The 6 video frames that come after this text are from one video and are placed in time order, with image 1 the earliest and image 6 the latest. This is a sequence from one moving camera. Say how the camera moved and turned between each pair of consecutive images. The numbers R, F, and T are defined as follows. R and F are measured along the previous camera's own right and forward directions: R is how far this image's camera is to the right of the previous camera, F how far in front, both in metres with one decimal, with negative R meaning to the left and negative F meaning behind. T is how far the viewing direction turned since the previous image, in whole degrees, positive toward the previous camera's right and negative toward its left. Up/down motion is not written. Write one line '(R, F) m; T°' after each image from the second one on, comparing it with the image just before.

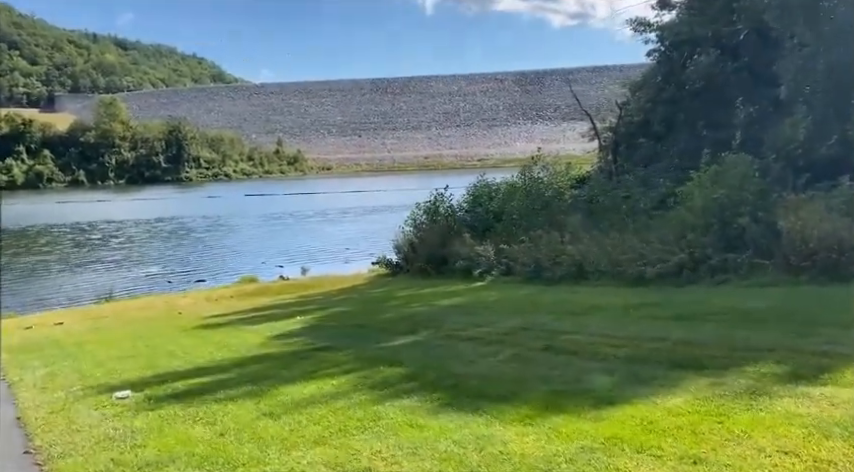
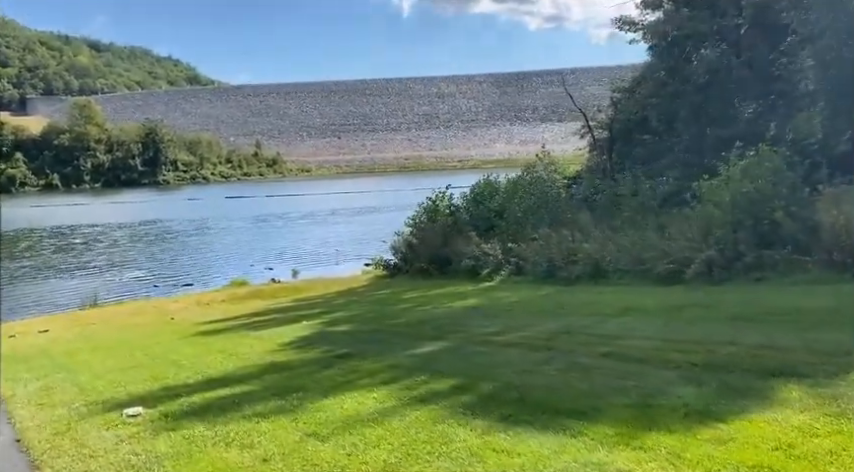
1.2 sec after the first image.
(-0.5, +0.6) m; +2°
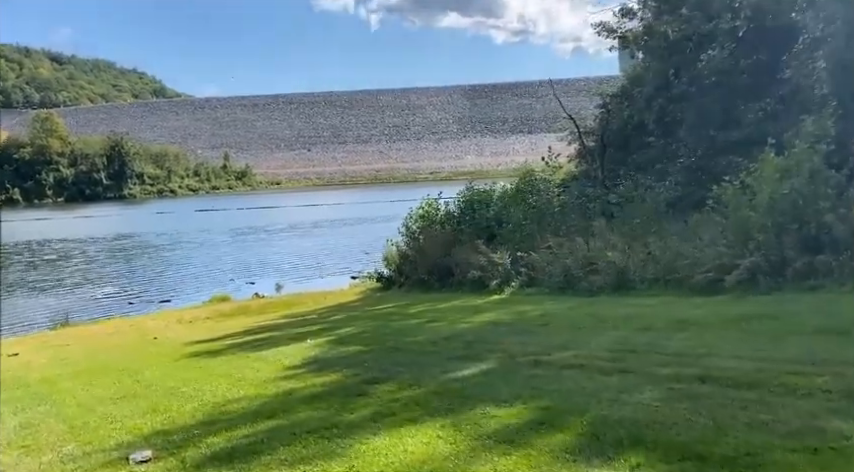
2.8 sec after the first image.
(-0.6, +0.8) m; +2°
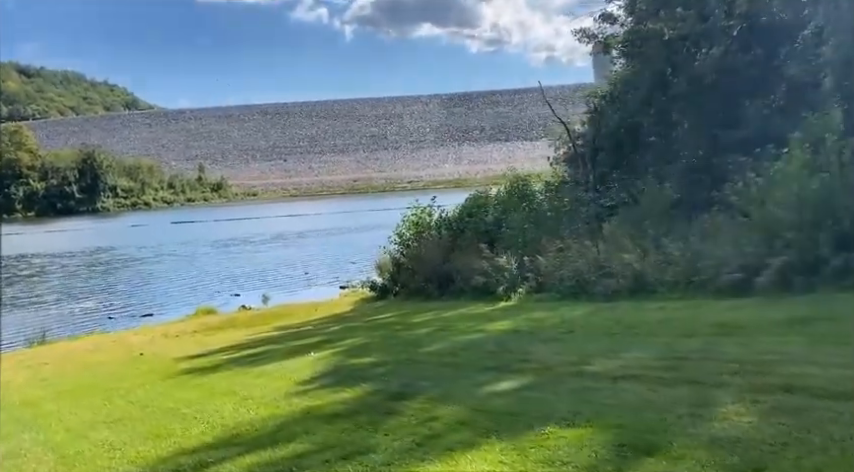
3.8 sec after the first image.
(-0.4, +0.6) m; +2°
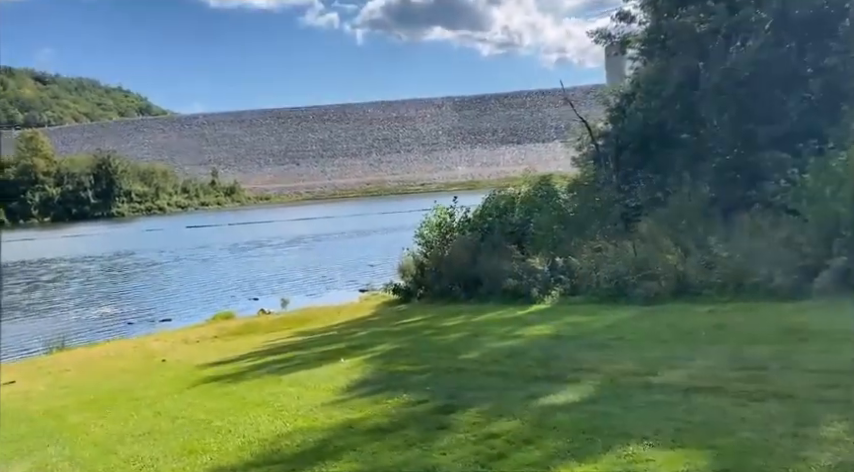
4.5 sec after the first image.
(-0.3, +0.4) m; -1°
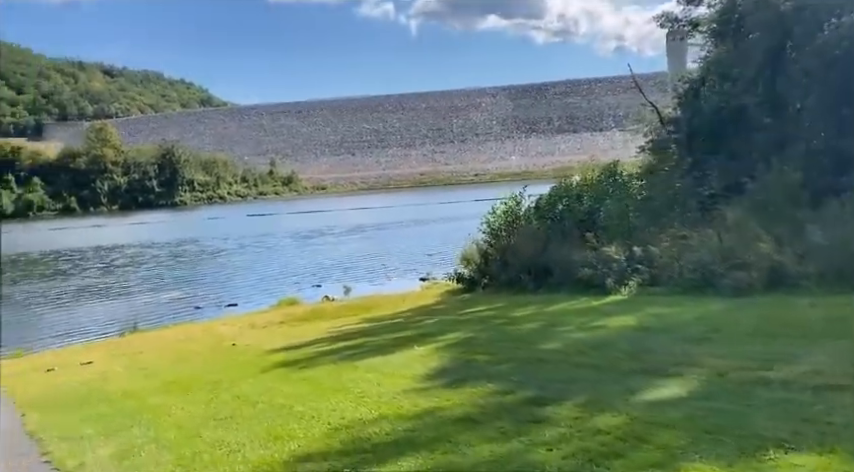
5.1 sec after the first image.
(-0.3, +0.2) m; -4°
